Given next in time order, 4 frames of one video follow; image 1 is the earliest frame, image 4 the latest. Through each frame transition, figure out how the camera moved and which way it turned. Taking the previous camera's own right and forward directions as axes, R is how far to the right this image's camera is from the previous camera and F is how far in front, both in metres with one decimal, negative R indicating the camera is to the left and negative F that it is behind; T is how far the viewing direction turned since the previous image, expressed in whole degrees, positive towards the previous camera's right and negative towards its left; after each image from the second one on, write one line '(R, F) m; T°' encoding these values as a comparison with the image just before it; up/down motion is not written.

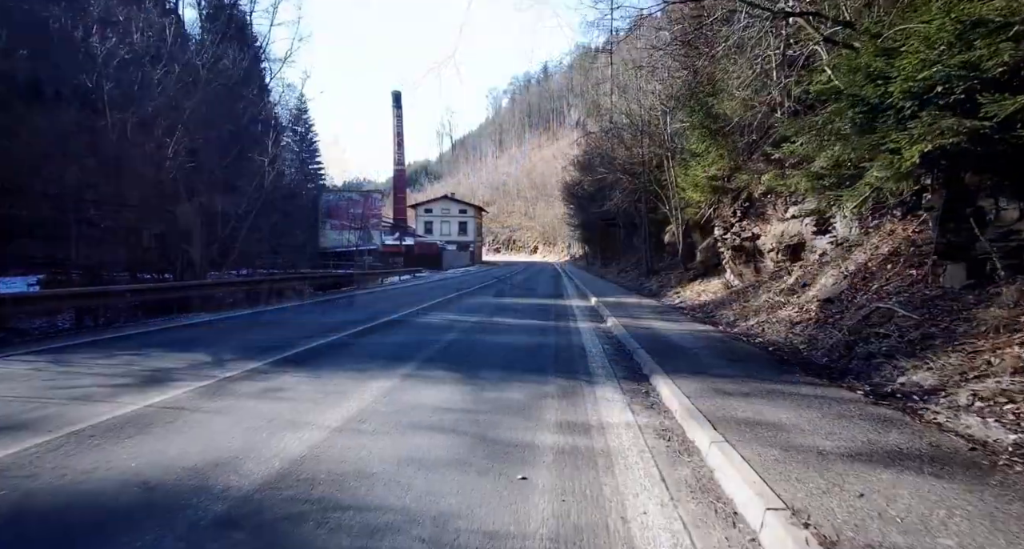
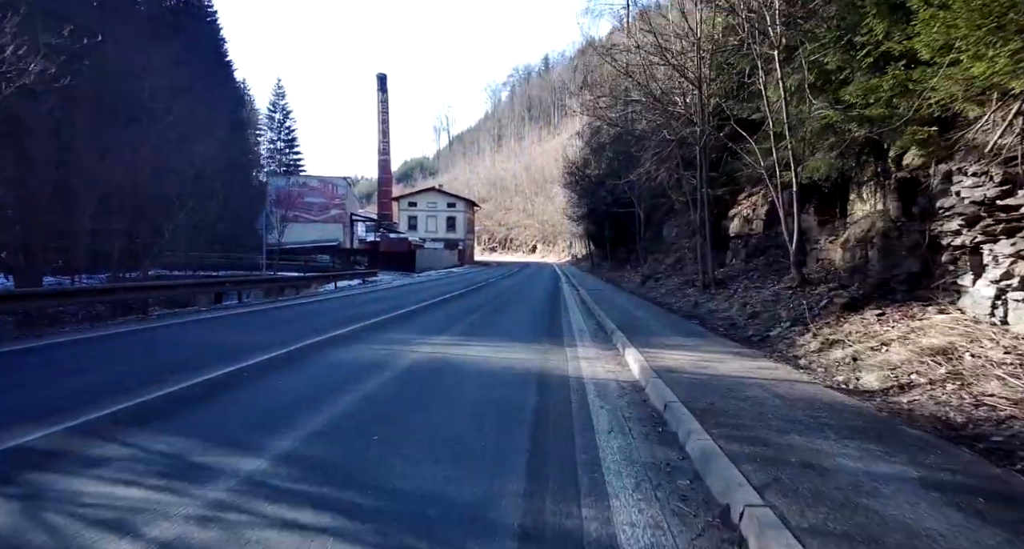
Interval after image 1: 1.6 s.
(+0.6, +5.4) m; 0°
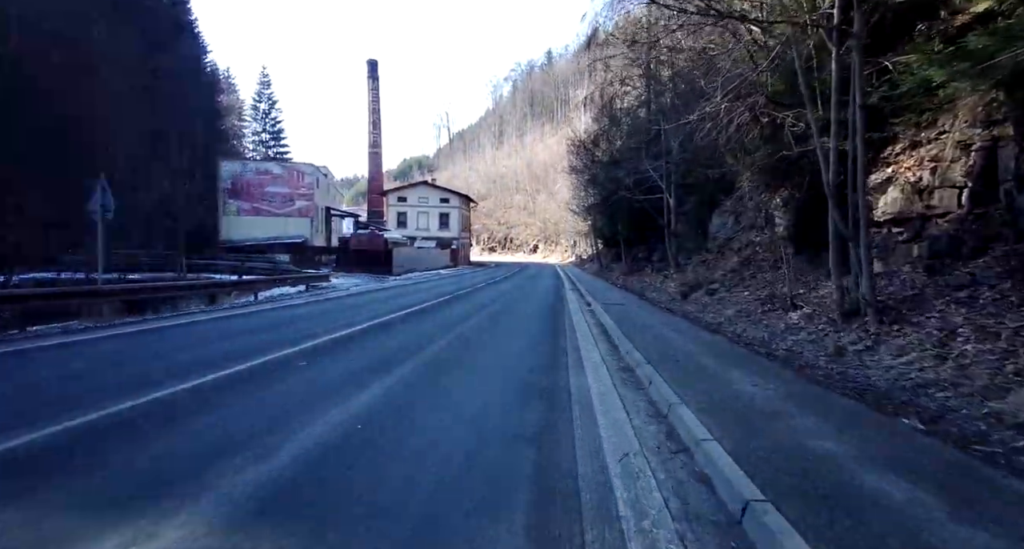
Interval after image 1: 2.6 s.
(+0.3, +4.0) m; 0°
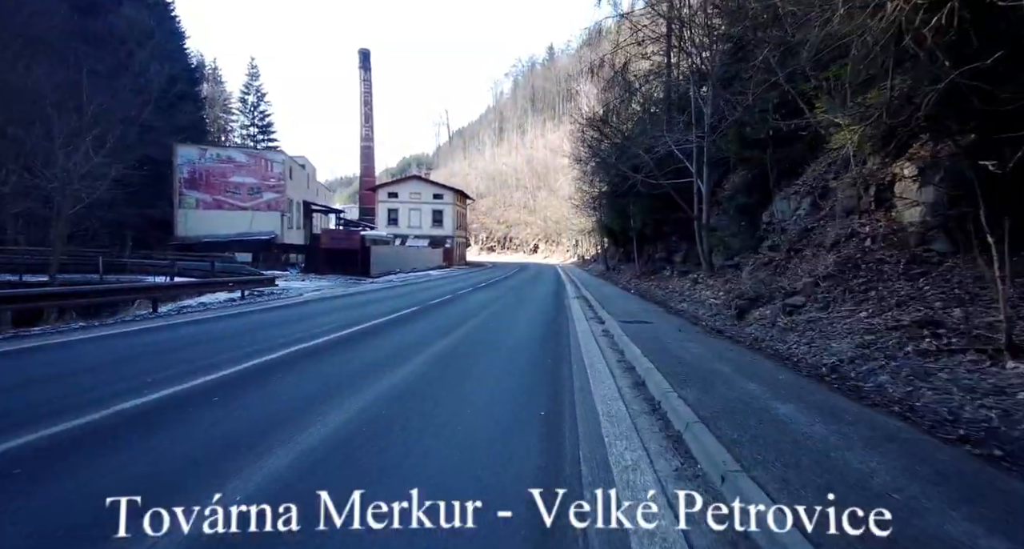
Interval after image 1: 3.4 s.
(+0.1, +1.6) m; 0°
